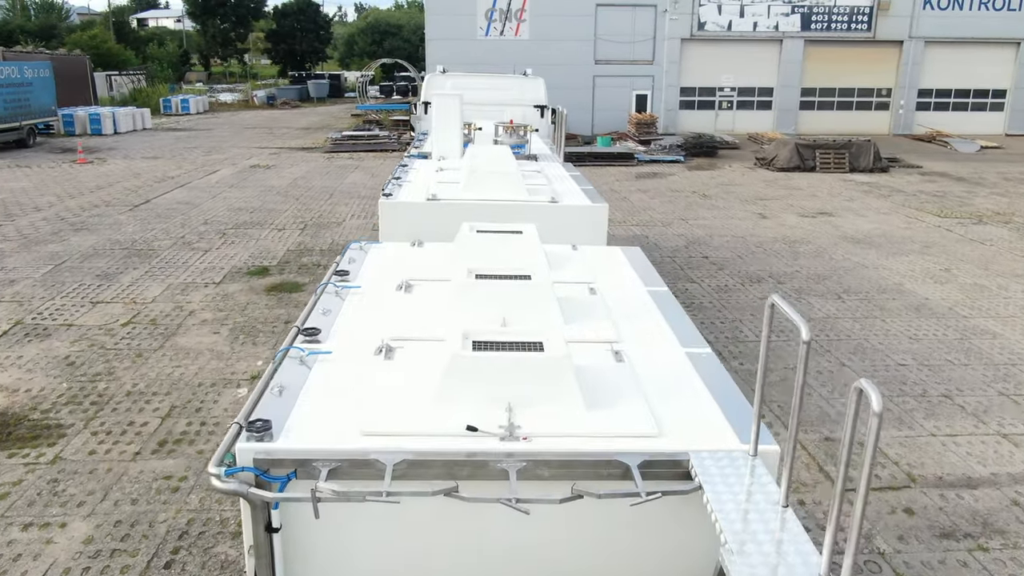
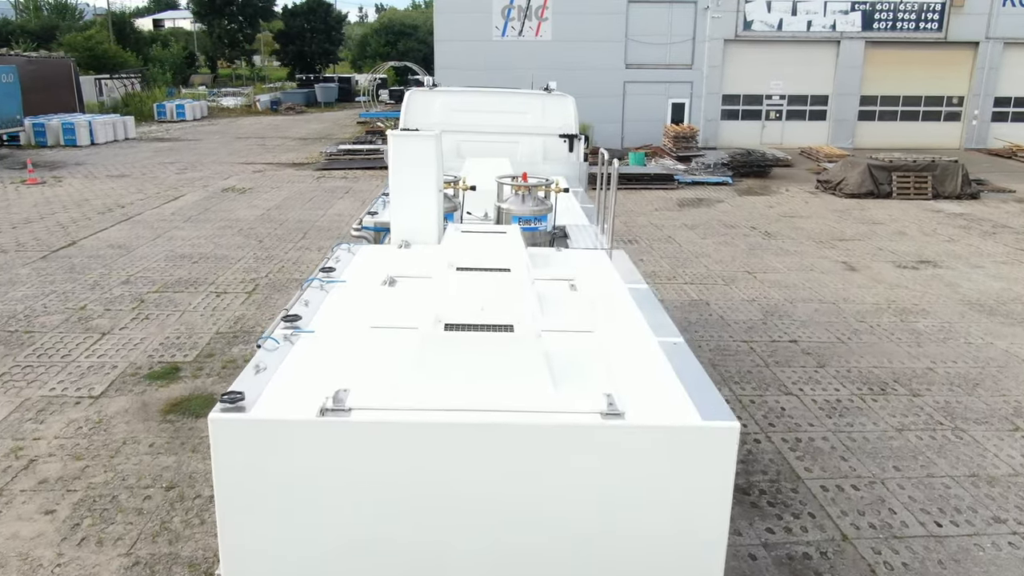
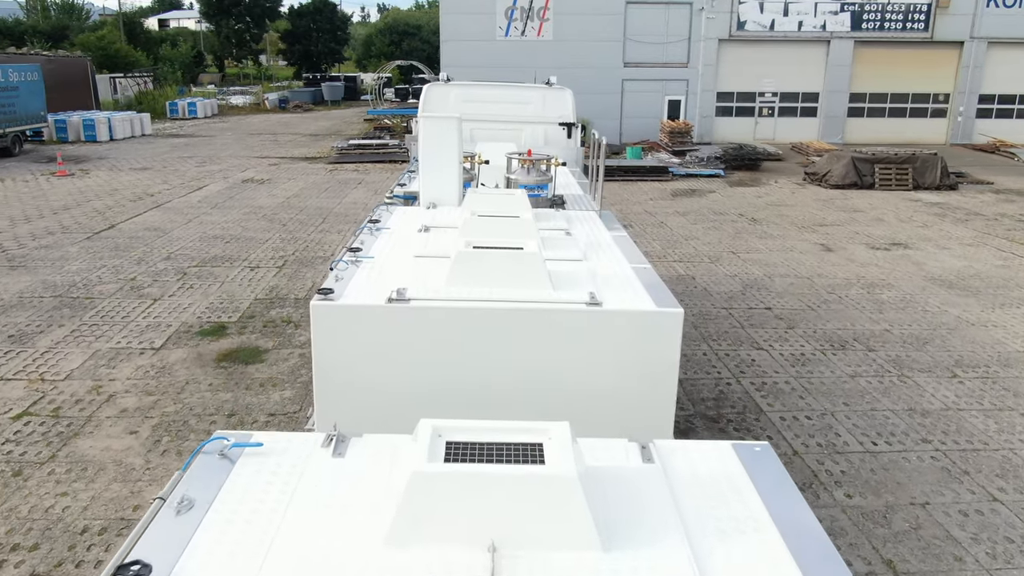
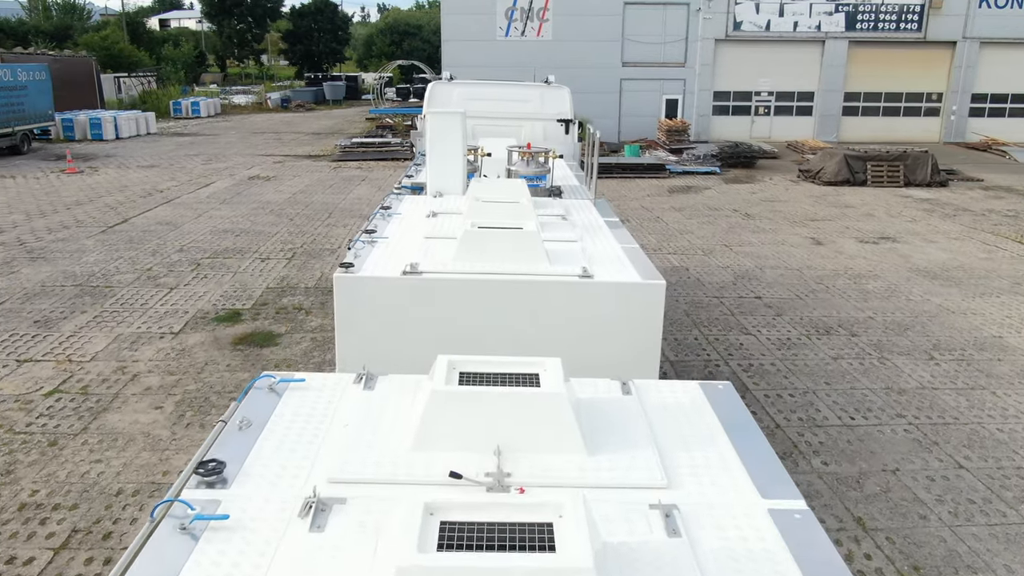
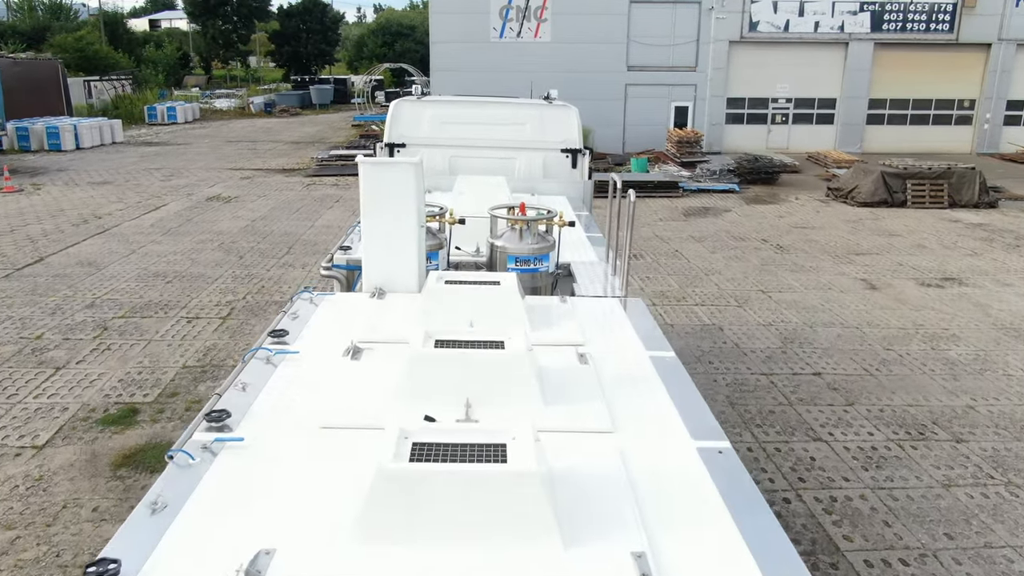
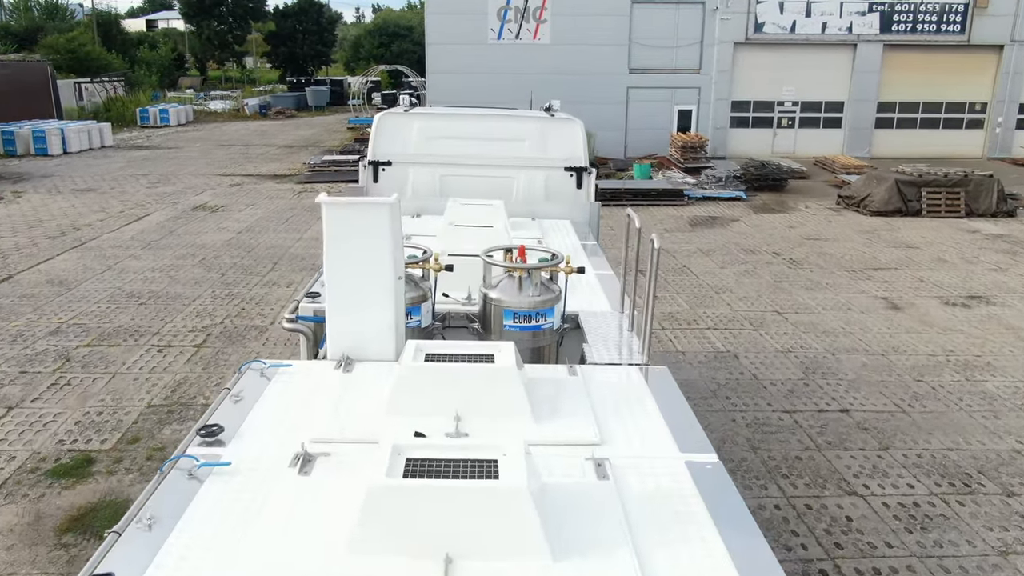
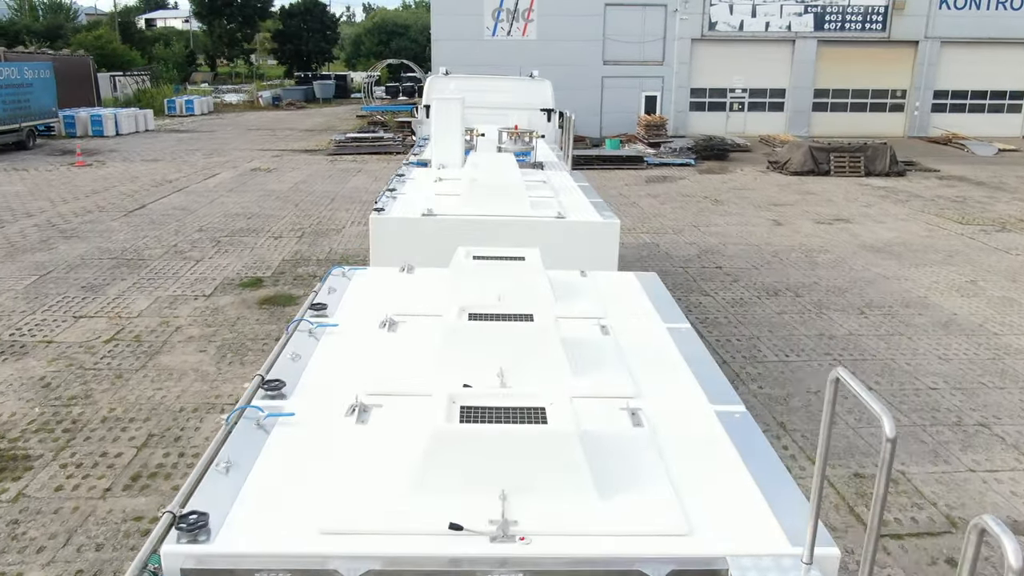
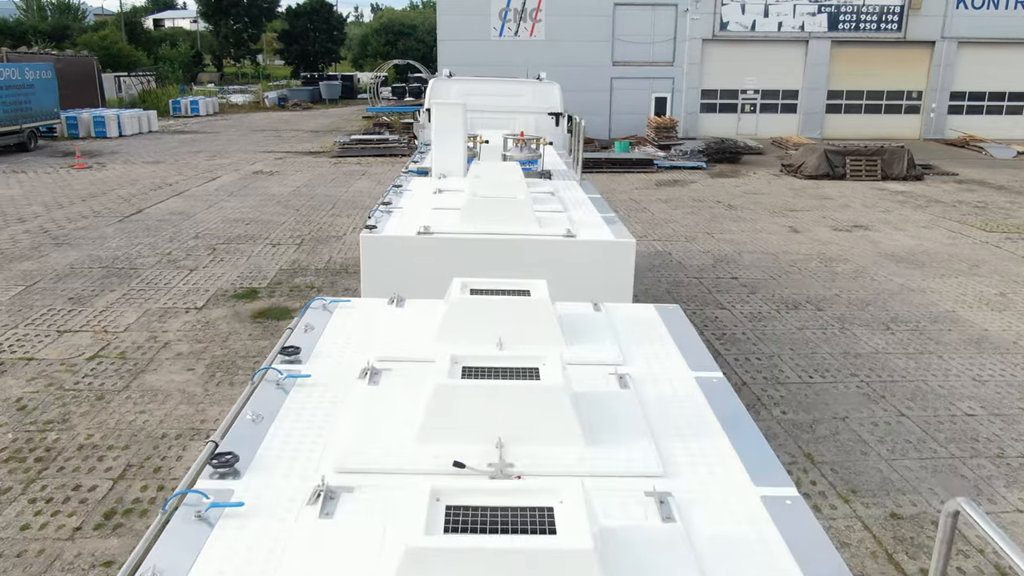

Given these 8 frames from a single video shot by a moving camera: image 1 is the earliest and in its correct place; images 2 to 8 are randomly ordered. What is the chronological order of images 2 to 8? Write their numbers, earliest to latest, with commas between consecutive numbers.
7, 8, 4, 3, 2, 5, 6
